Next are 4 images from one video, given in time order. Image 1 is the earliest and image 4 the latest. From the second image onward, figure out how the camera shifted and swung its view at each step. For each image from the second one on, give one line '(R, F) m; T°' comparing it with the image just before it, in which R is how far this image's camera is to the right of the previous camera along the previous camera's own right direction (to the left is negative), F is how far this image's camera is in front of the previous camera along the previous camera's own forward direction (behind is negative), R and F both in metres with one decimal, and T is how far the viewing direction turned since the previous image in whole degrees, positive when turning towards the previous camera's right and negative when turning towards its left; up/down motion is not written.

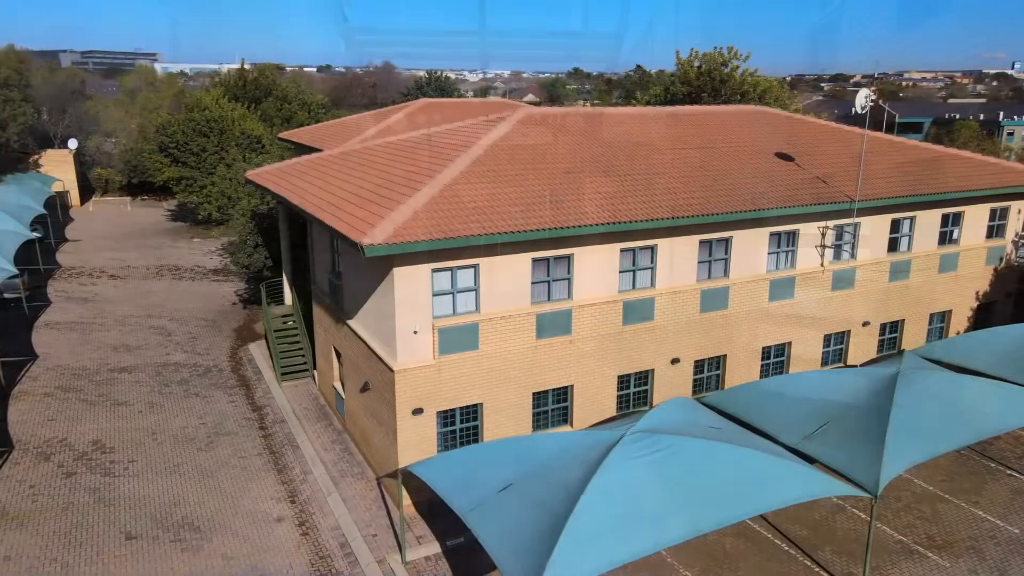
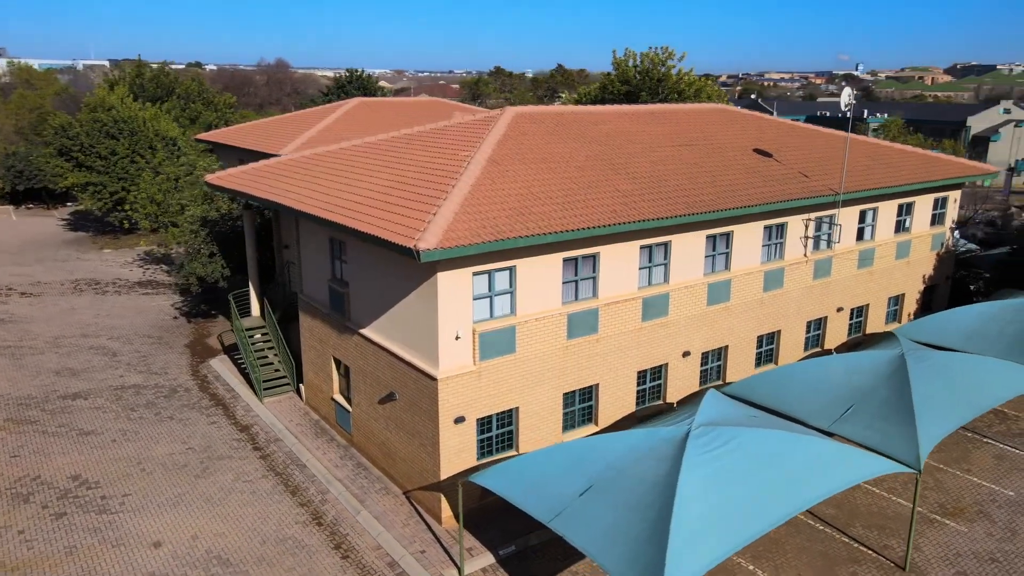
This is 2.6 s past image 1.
(-2.7, +0.4) m; +9°
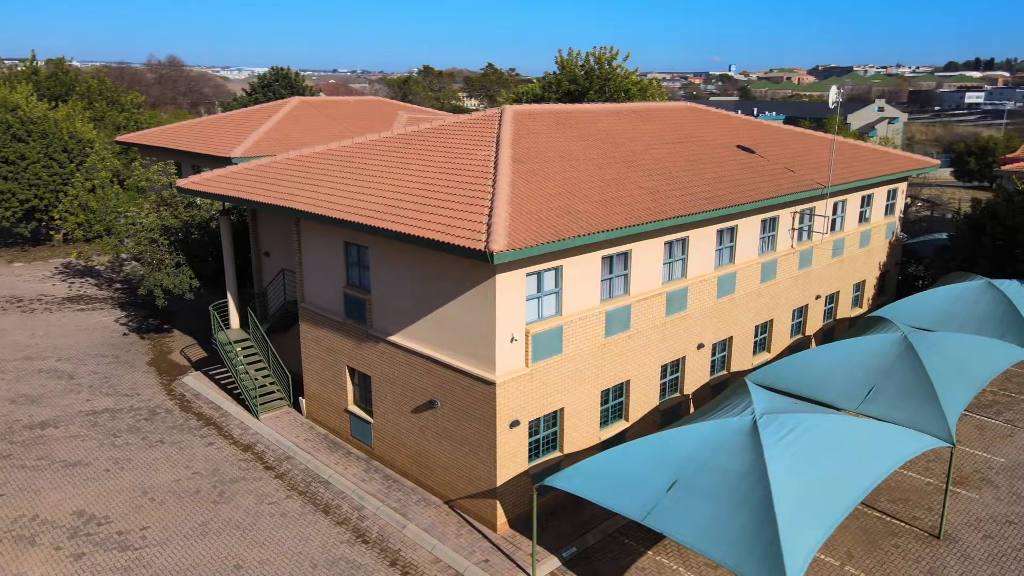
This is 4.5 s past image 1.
(-2.7, +0.4) m; +8°
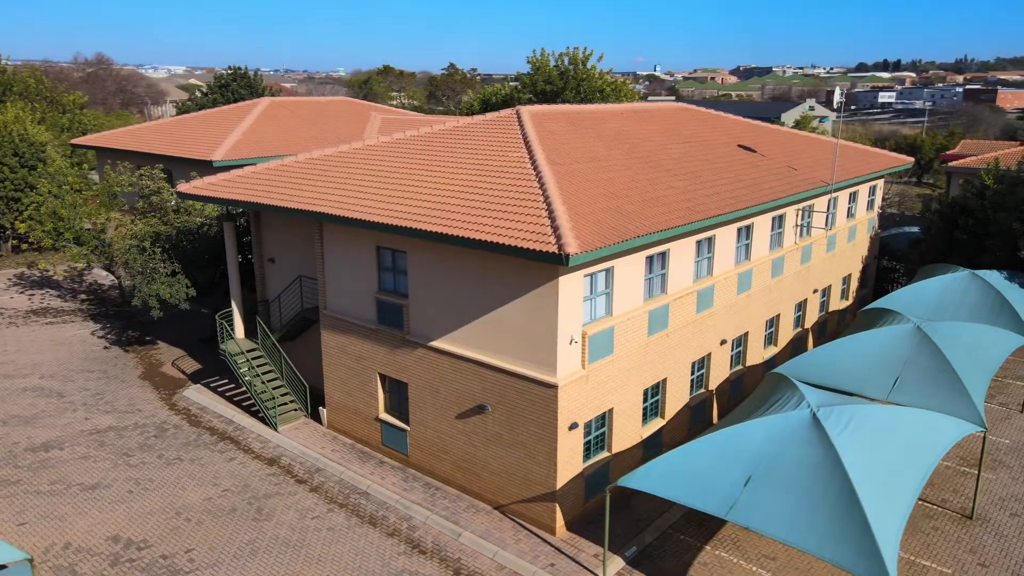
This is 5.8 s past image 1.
(-2.1, +0.2) m; +5°
